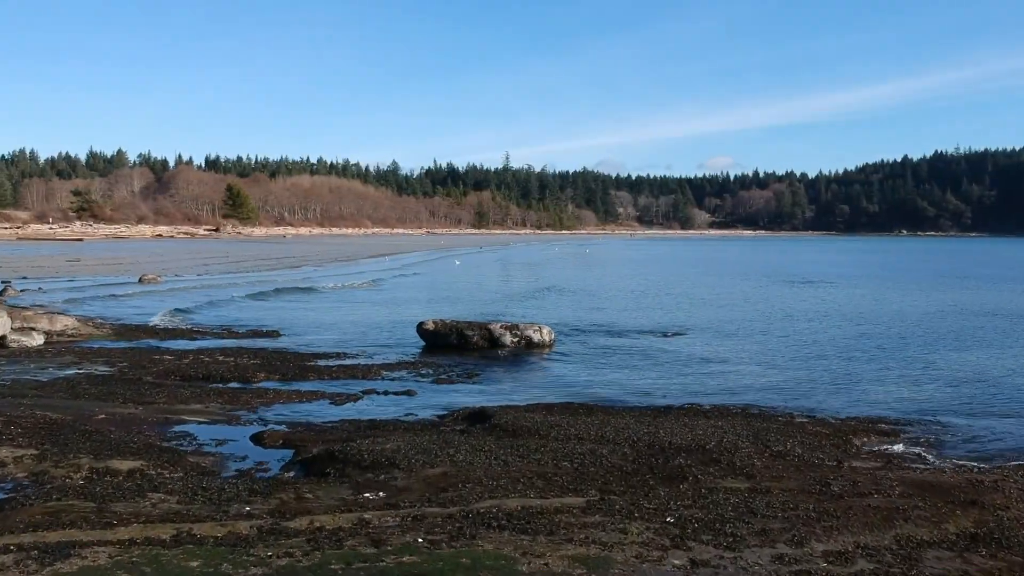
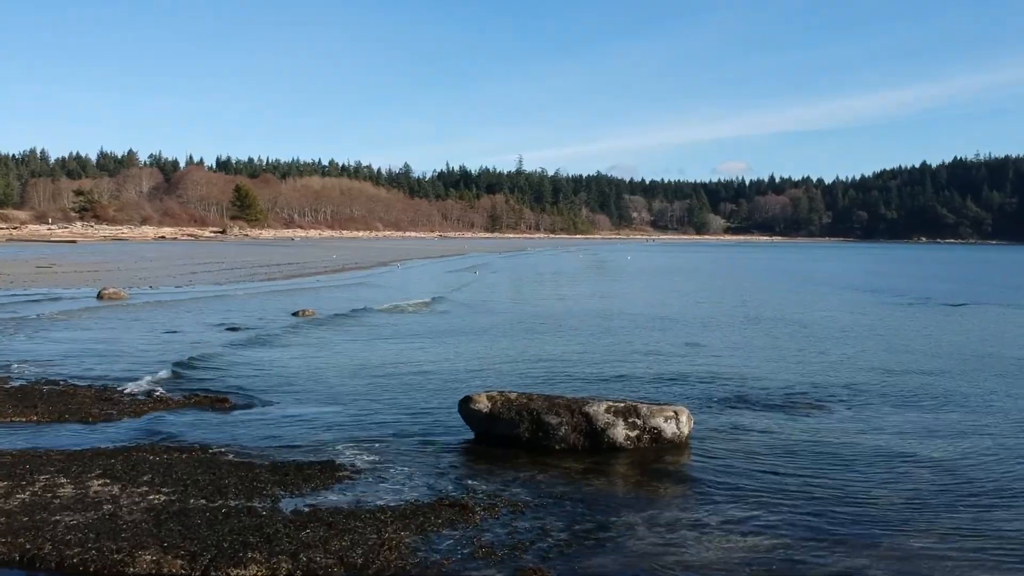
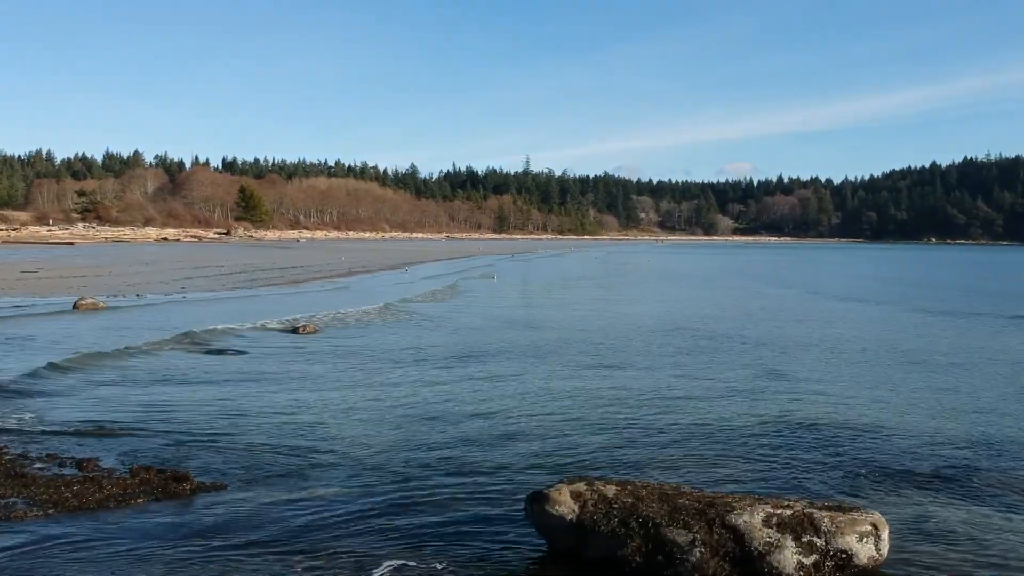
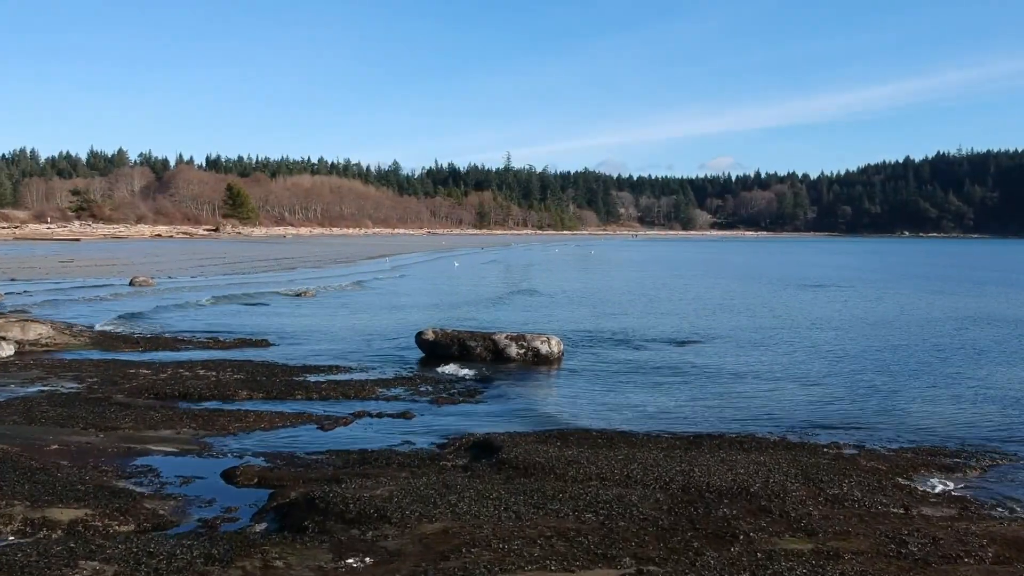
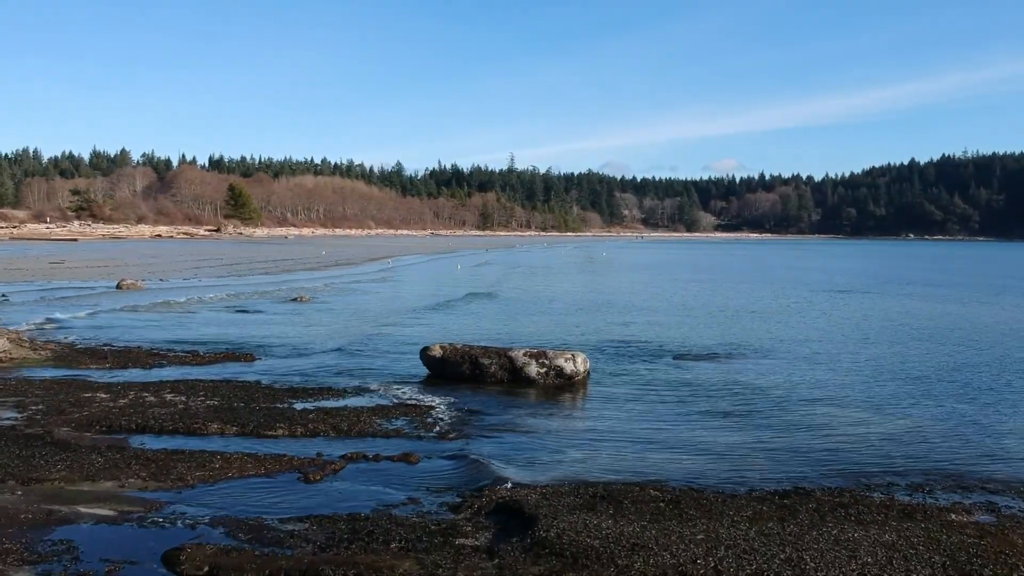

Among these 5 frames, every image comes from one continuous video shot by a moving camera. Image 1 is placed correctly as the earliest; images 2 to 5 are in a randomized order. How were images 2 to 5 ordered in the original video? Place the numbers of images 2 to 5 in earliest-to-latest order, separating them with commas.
4, 5, 2, 3
